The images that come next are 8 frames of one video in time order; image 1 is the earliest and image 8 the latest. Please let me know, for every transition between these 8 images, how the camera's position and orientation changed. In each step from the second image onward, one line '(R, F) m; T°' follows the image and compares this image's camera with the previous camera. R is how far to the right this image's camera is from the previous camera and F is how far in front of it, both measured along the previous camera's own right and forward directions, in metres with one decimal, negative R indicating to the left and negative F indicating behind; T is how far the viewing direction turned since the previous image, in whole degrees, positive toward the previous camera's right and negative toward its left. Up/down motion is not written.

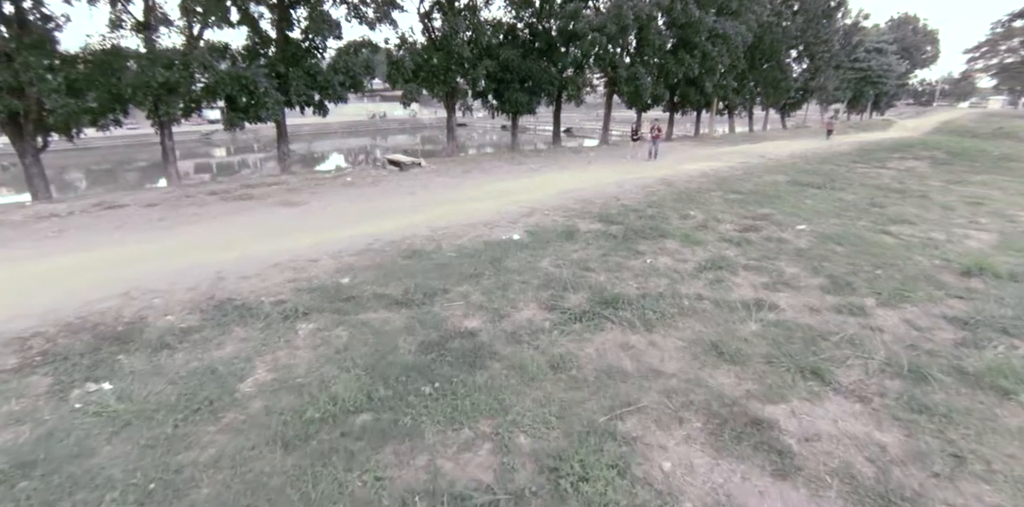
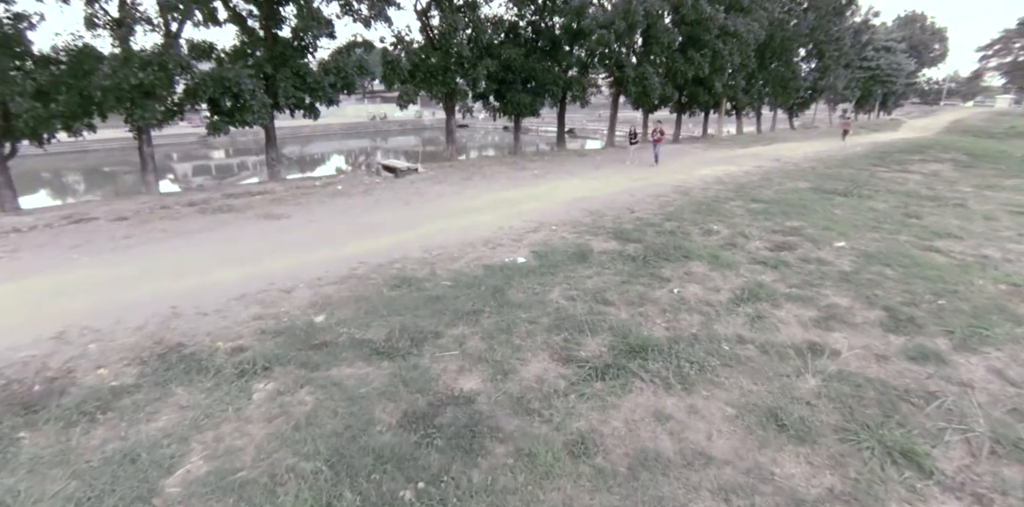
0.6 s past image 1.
(0.0, +0.9) m; 0°
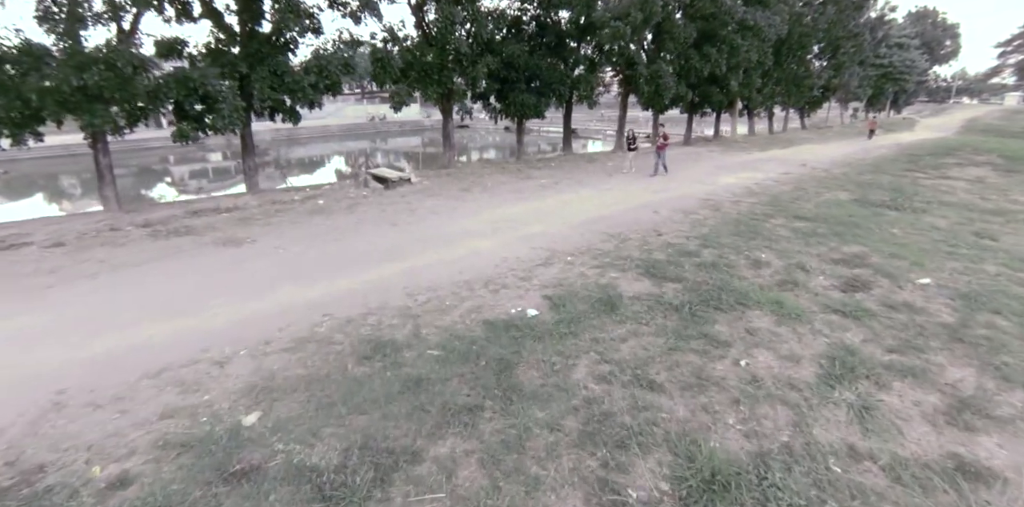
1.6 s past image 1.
(-0.1, +1.4) m; 0°
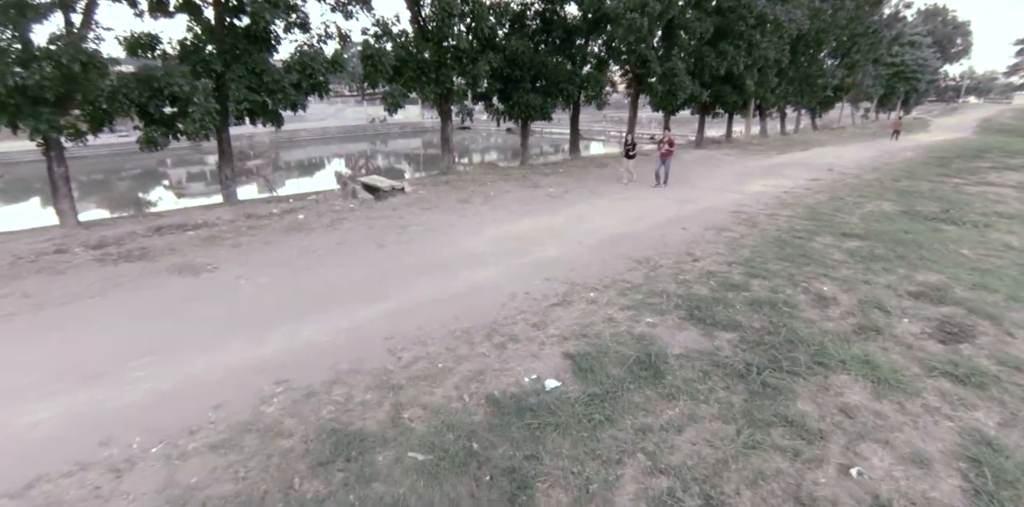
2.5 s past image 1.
(-0.1, +1.2) m; 0°
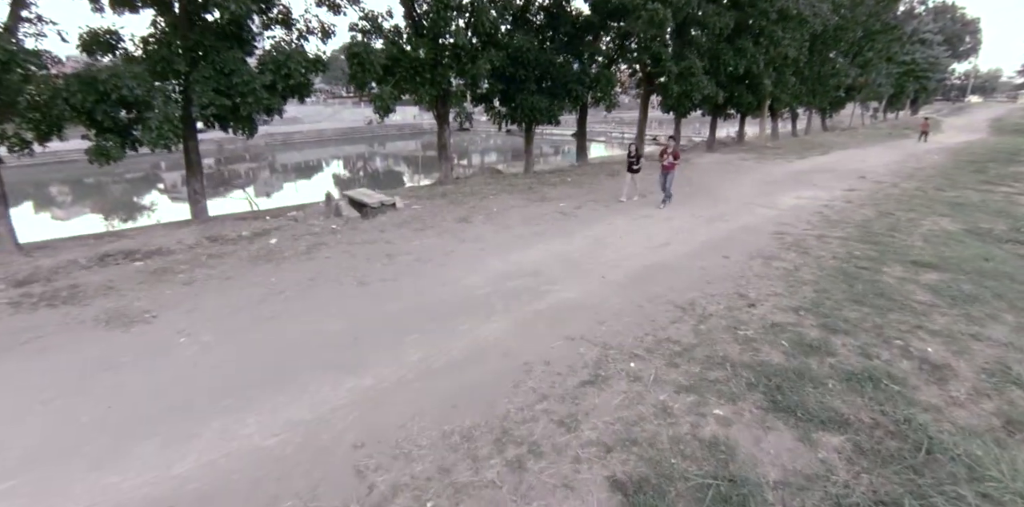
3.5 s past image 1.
(-0.1, +1.3) m; 0°
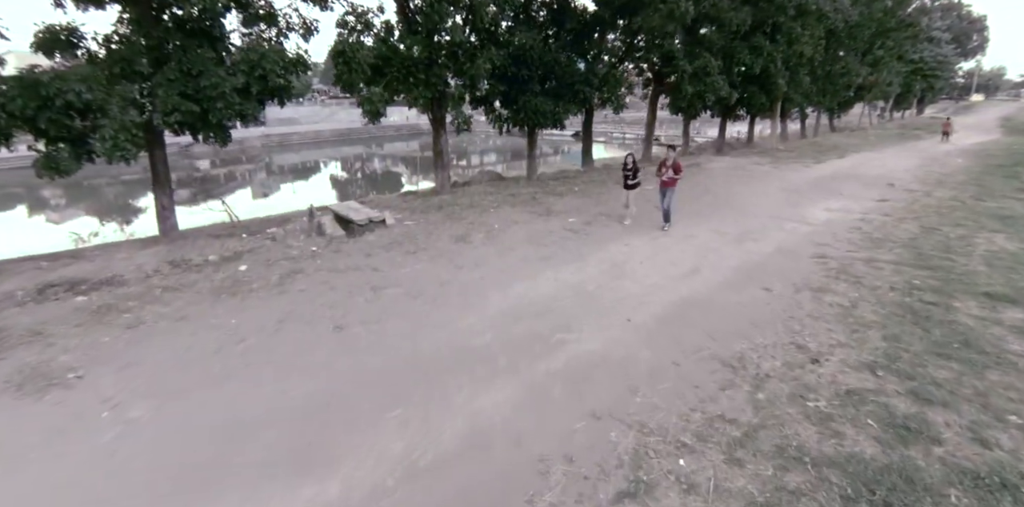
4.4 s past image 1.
(-0.1, +1.0) m; 0°
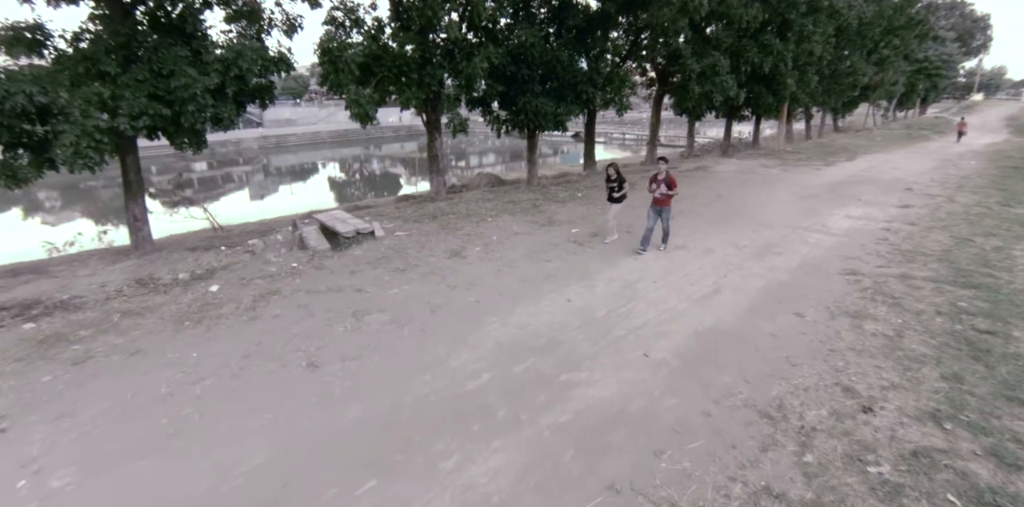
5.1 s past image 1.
(0.0, +0.6) m; 0°
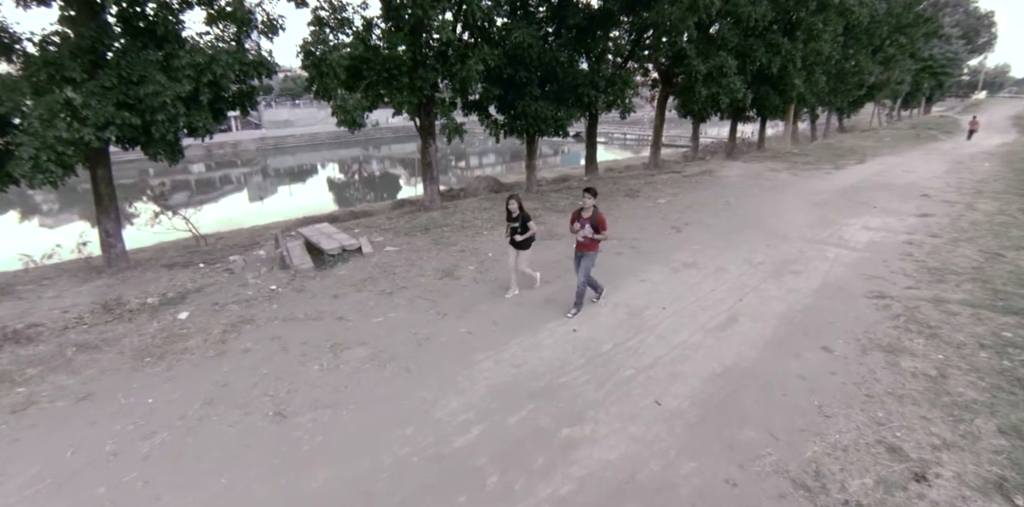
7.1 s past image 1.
(+0.1, +0.5) m; 0°
